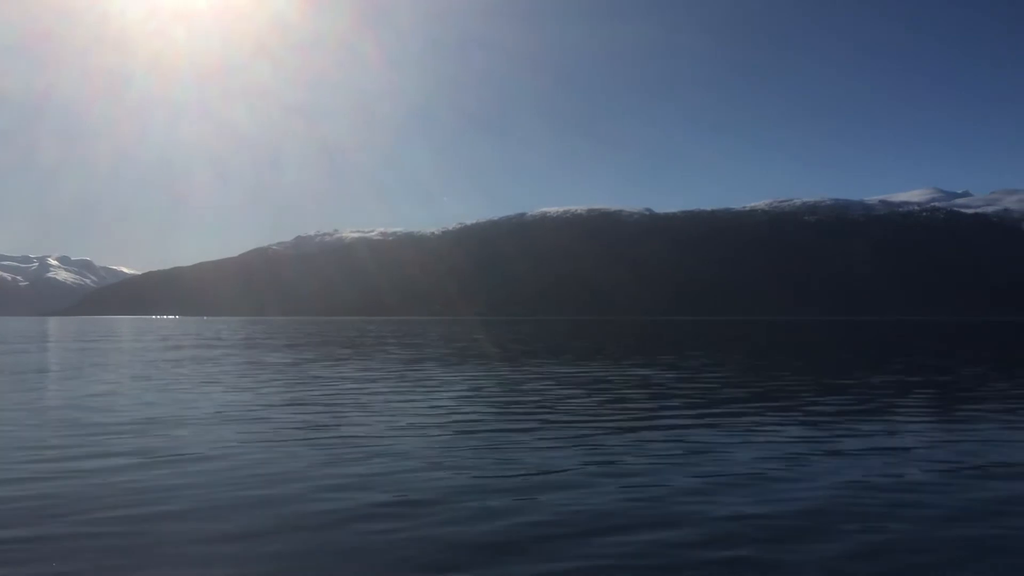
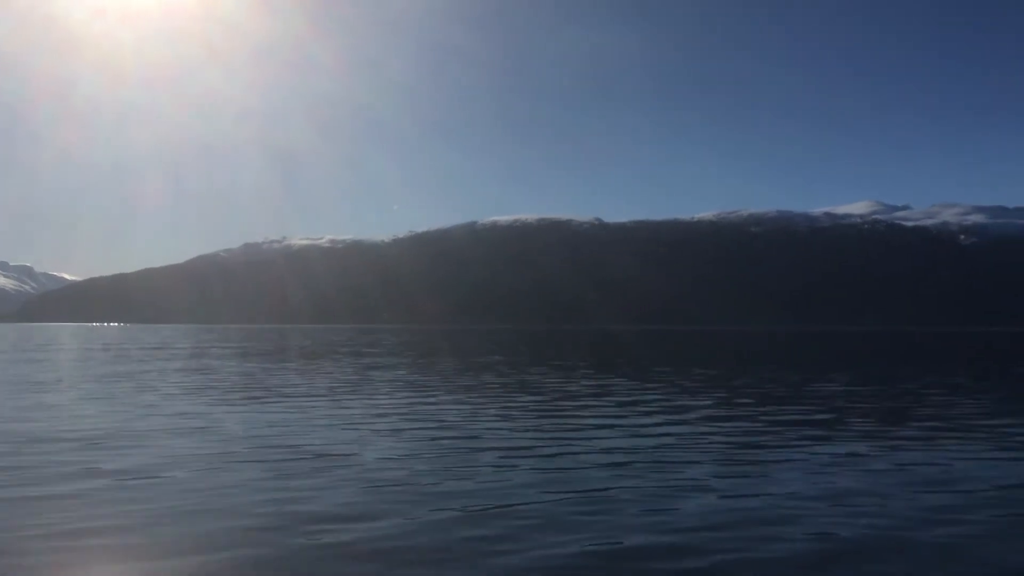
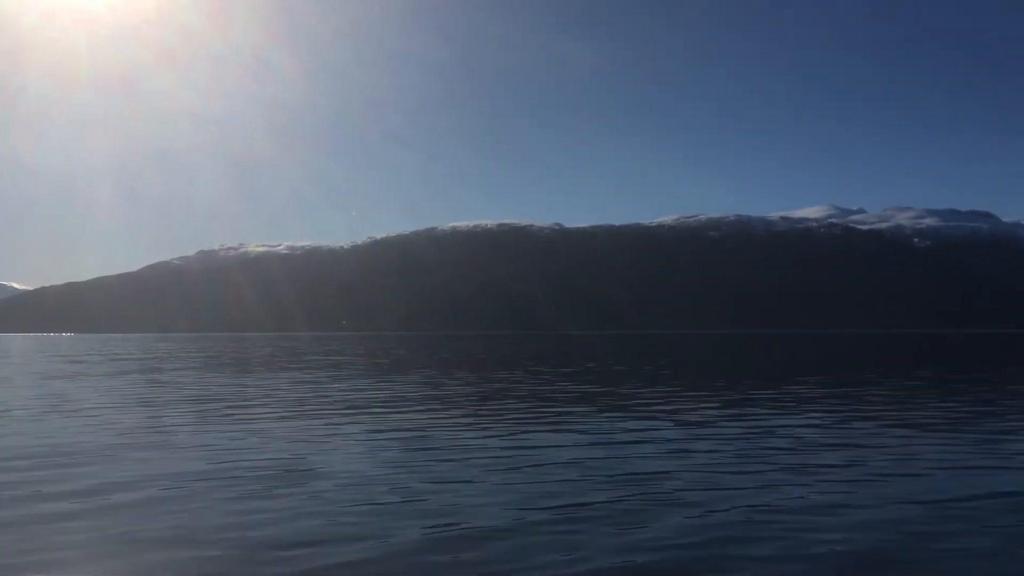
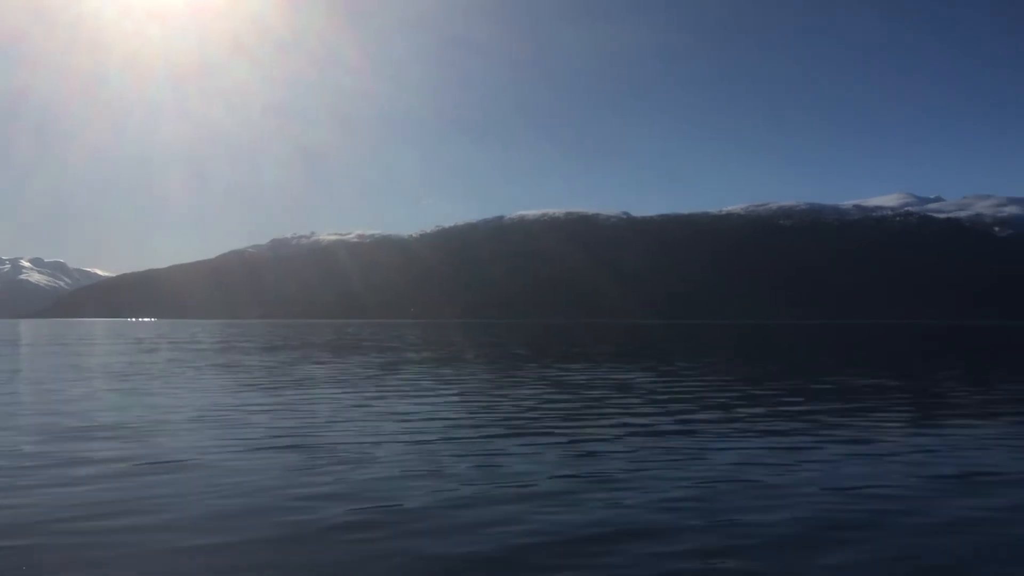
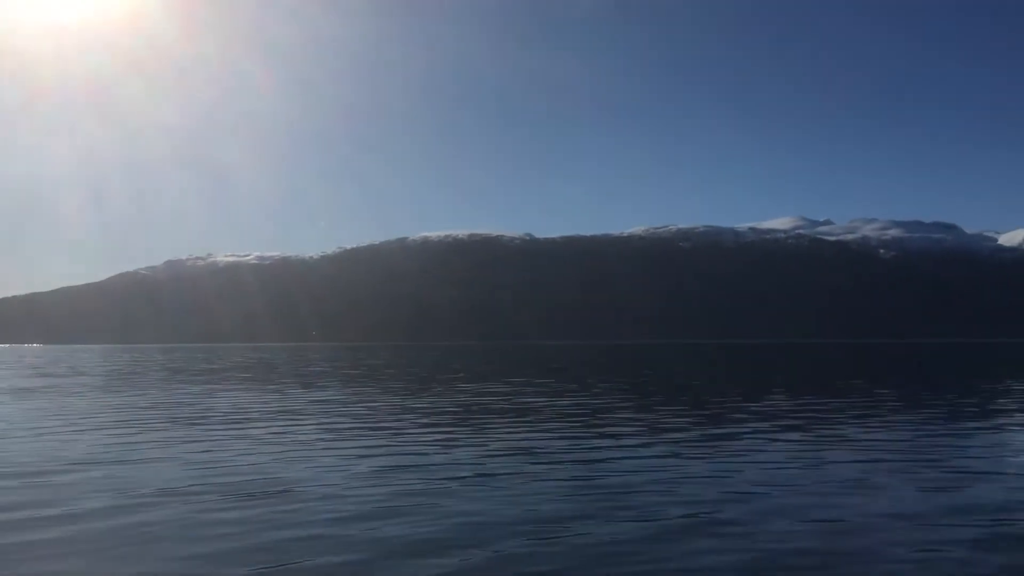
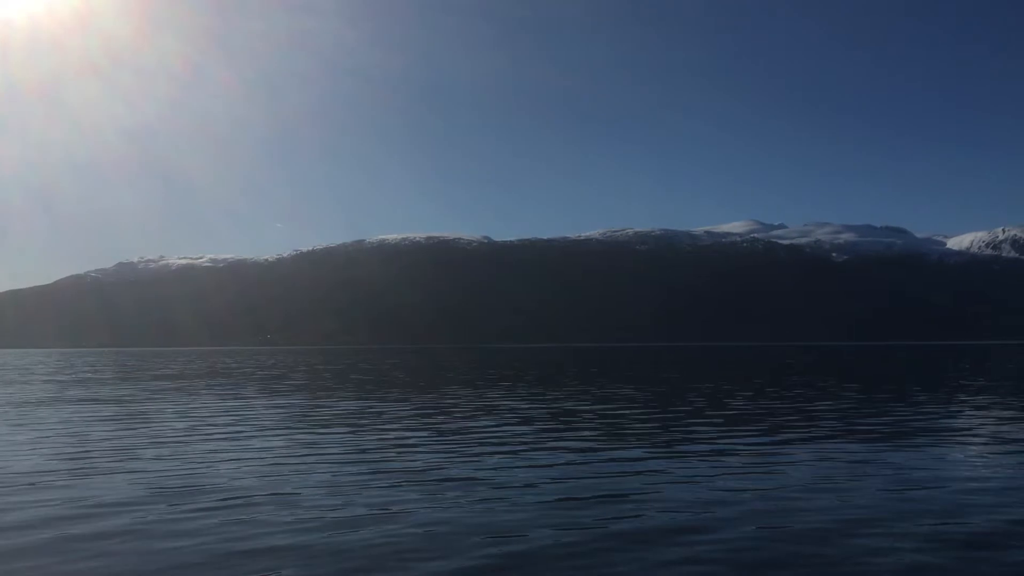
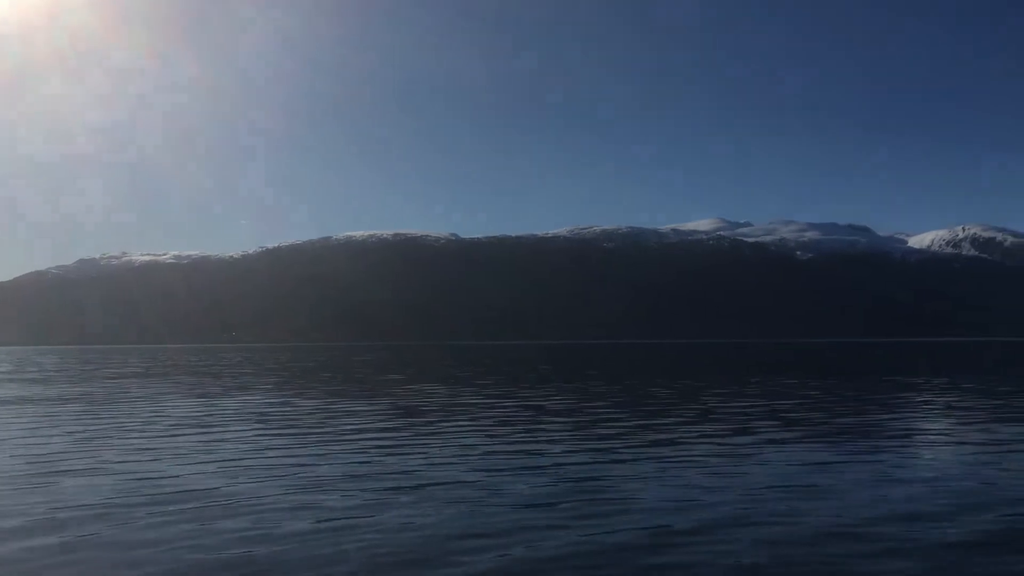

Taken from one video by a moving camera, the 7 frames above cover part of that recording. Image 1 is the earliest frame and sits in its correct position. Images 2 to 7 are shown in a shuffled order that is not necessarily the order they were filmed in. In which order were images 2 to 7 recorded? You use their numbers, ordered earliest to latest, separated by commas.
4, 2, 3, 5, 6, 7
